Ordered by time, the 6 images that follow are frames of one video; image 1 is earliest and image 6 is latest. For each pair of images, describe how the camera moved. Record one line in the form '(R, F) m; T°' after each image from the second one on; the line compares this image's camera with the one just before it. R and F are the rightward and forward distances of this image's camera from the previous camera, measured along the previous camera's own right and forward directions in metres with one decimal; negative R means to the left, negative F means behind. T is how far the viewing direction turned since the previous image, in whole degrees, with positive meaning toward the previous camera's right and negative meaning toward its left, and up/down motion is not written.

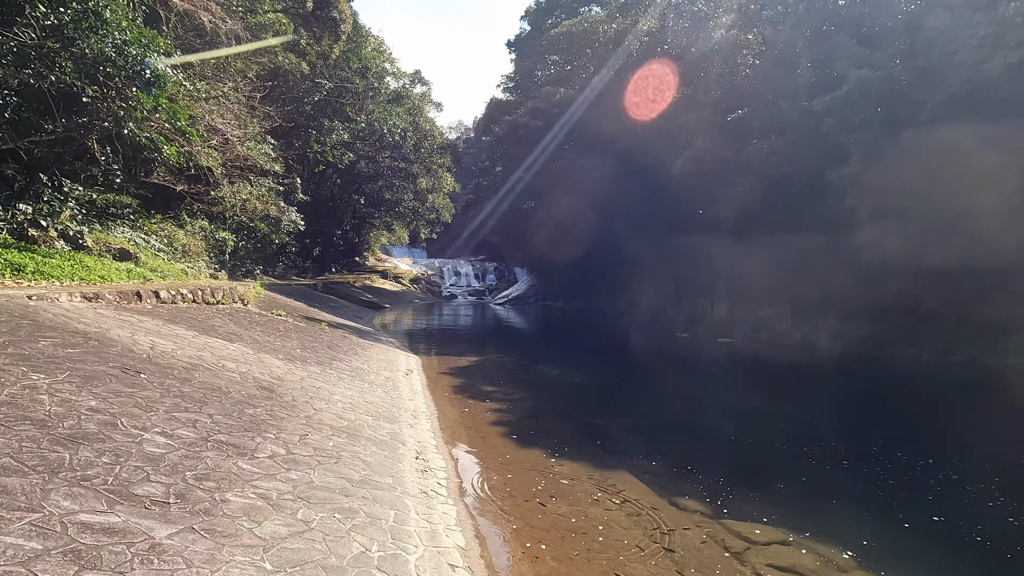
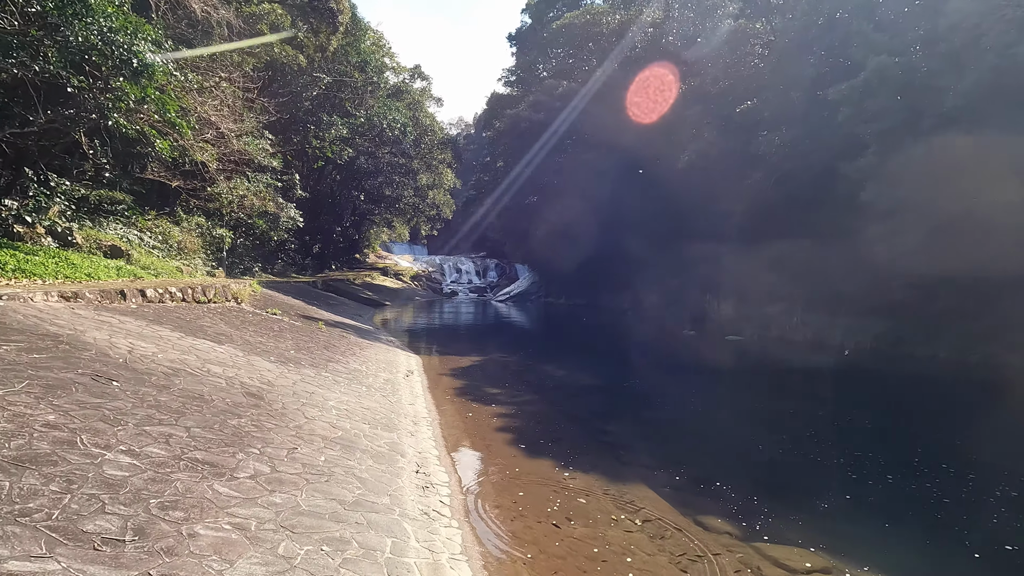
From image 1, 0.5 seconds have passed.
(-0.1, +0.6) m; 0°
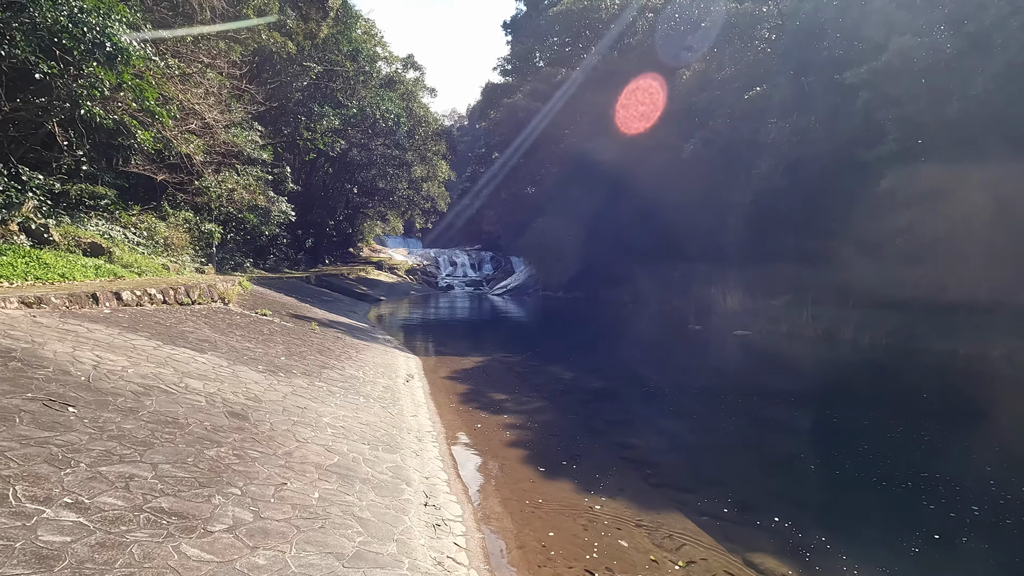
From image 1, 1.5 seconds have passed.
(-0.3, +0.8) m; +1°
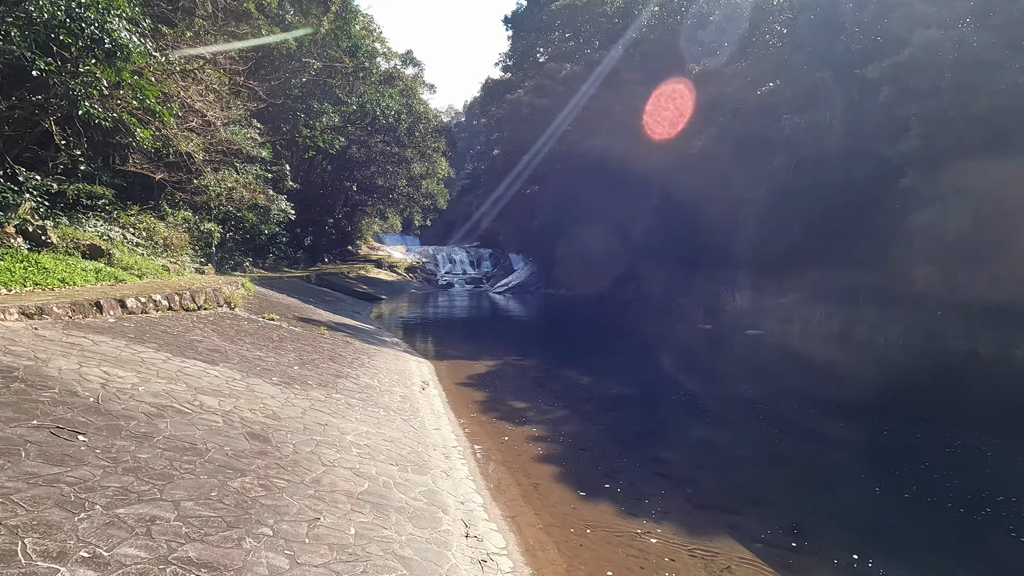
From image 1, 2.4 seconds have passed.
(-0.4, +0.4) m; 0°
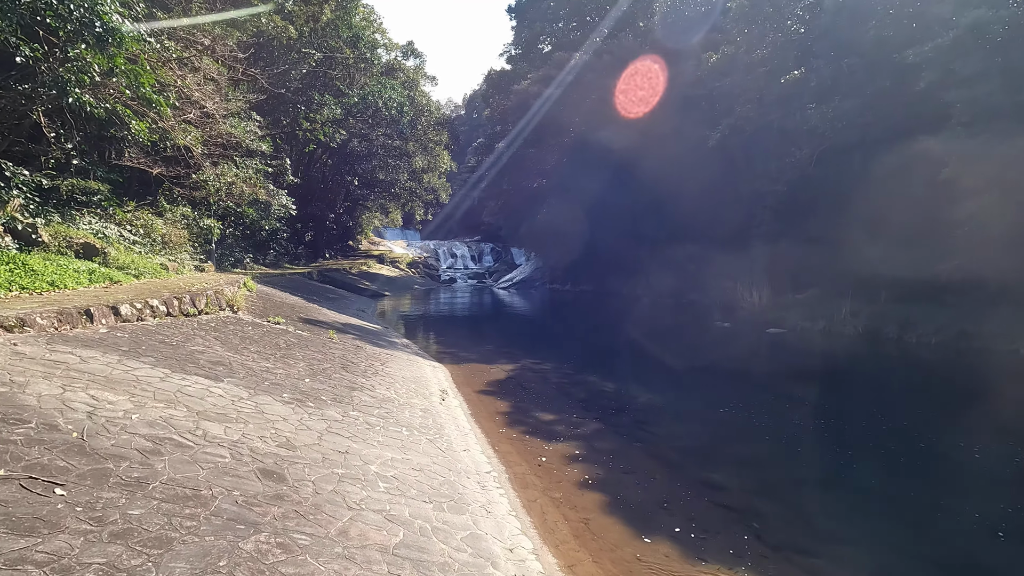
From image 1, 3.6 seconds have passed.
(-0.5, +0.8) m; 0°
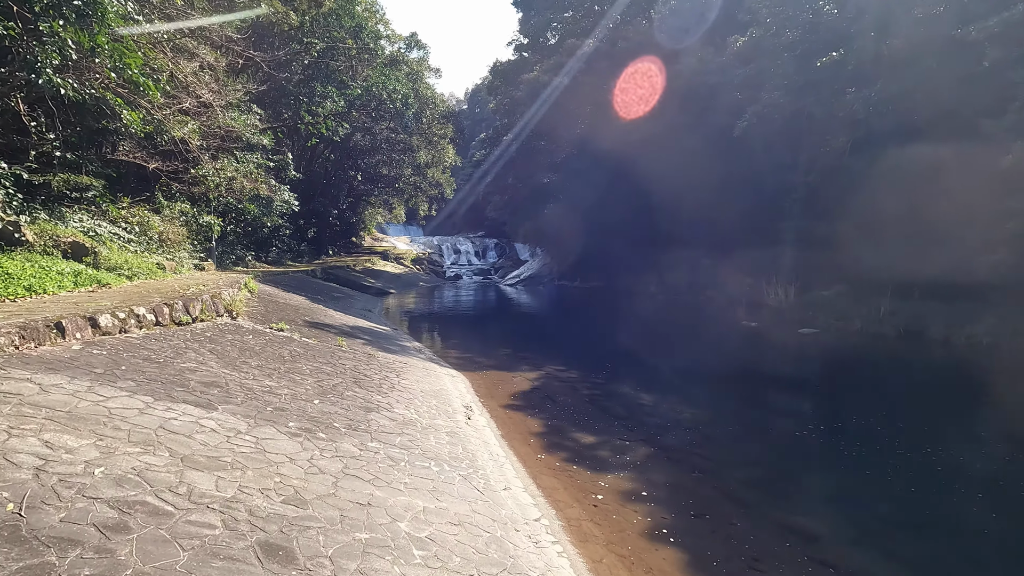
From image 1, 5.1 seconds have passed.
(-0.5, +1.2) m; 0°
